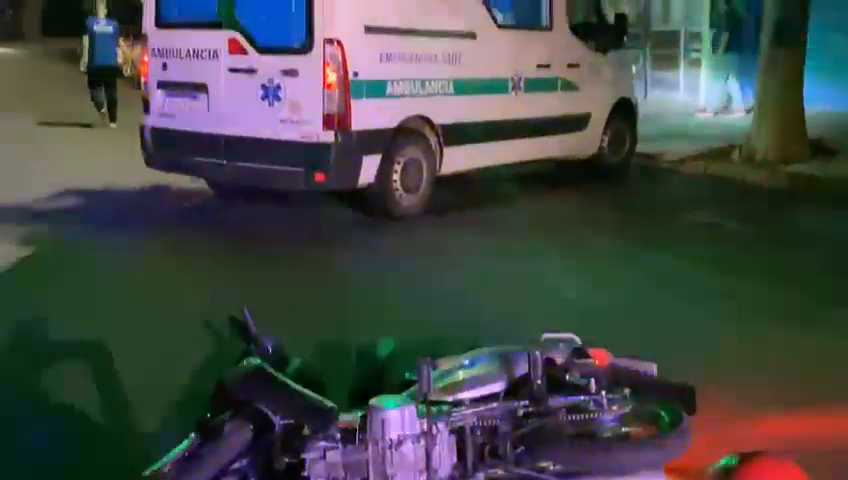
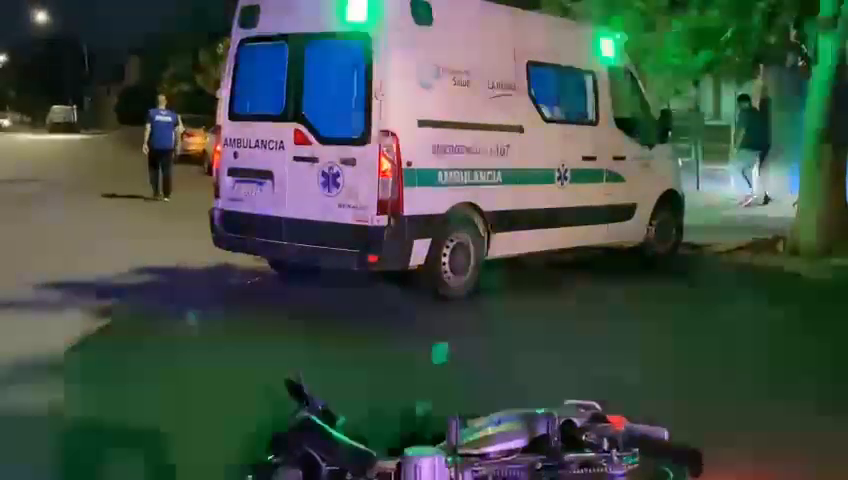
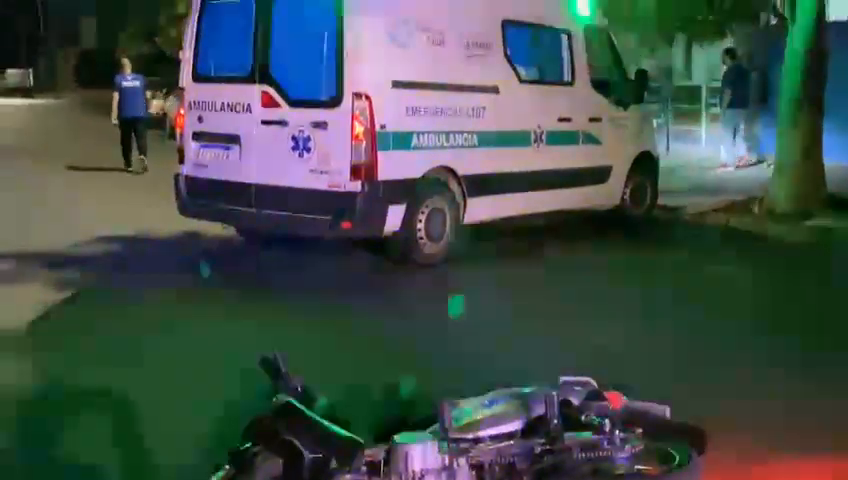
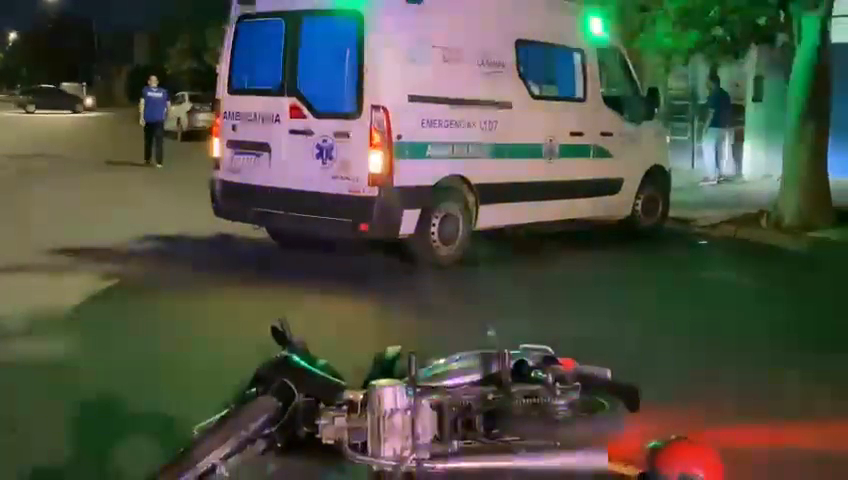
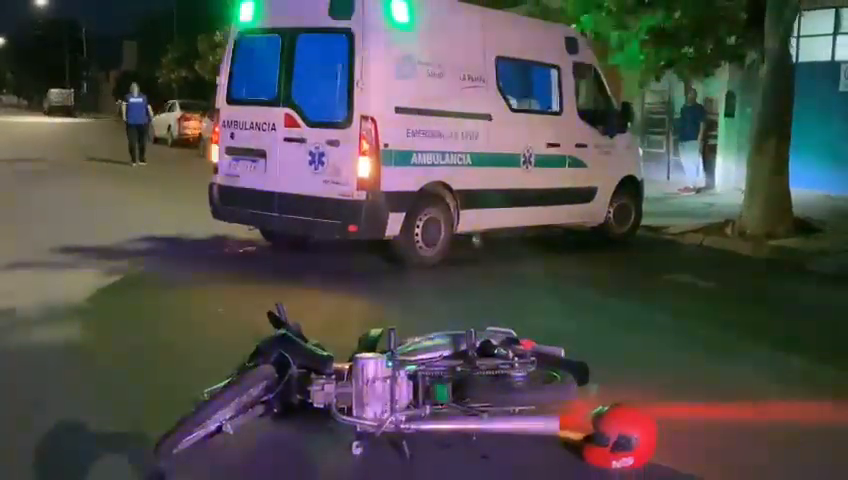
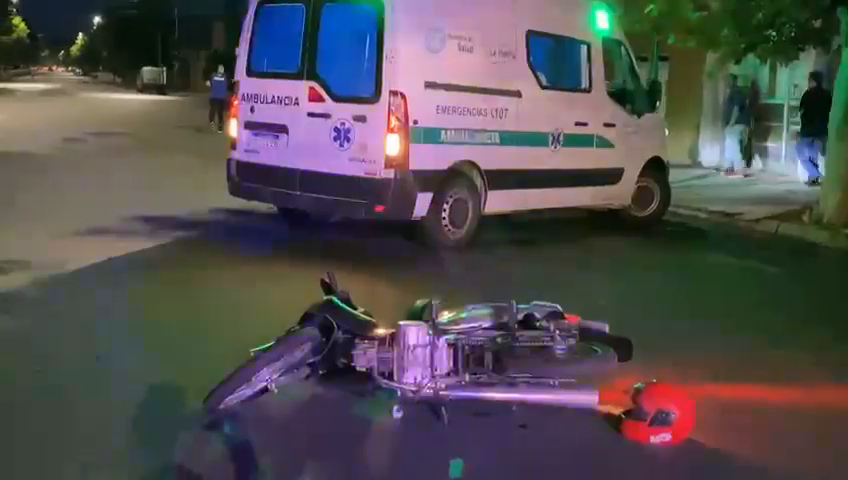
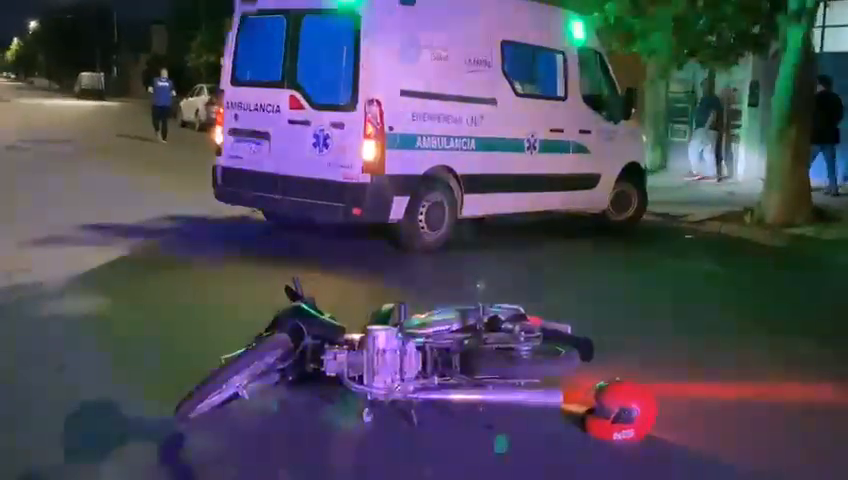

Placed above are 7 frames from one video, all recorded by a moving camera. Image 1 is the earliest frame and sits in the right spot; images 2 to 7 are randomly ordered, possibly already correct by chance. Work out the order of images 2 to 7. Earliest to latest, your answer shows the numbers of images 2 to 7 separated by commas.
3, 2, 4, 5, 7, 6
